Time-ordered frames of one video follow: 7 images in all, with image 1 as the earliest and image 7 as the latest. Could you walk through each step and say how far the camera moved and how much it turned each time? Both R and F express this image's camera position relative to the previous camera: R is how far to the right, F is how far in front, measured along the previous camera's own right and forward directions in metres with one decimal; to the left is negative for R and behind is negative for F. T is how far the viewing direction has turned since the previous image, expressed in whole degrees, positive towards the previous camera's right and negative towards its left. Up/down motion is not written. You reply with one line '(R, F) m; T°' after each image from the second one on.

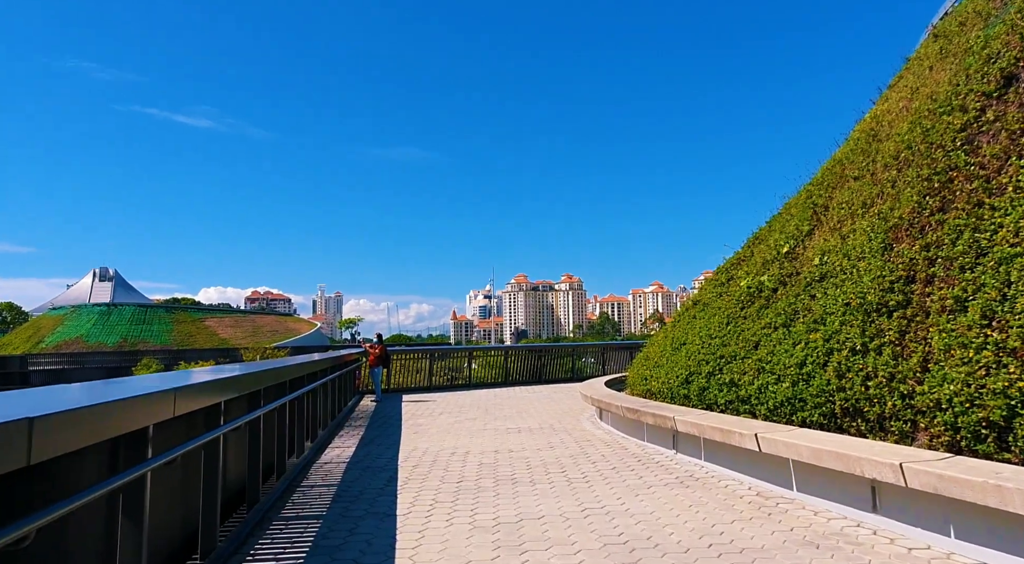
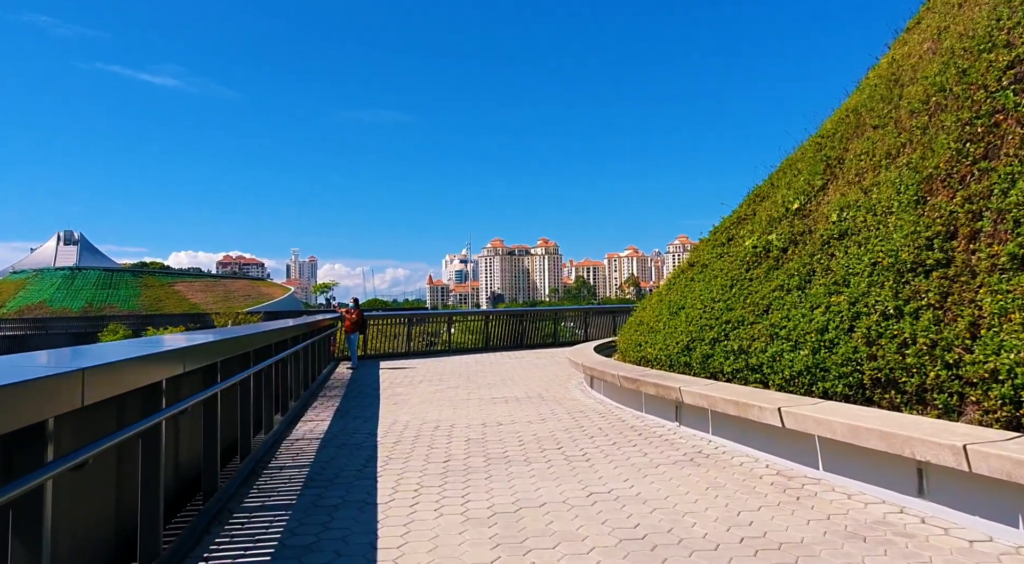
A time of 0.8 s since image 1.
(-0.1, +0.6) m; +2°
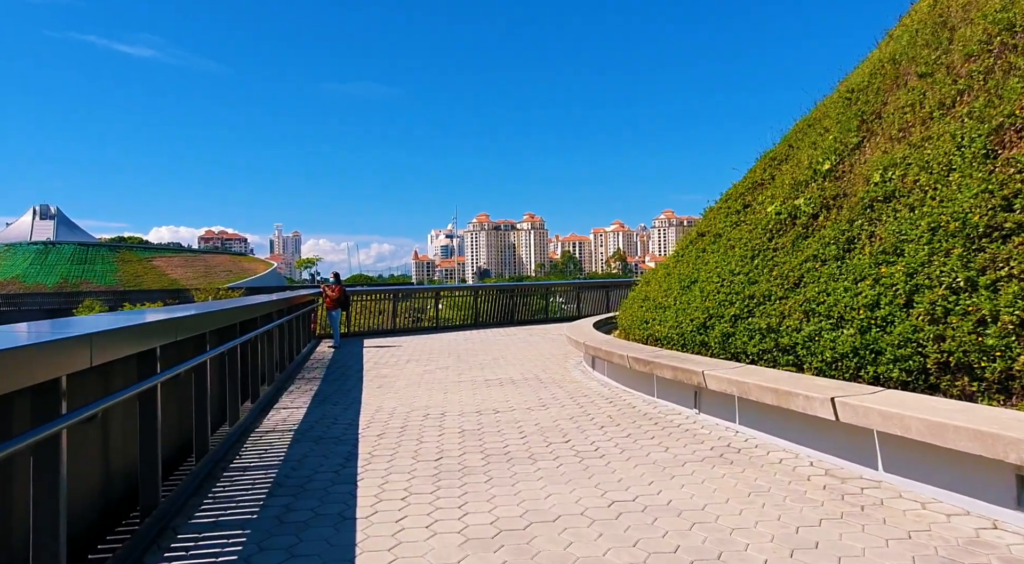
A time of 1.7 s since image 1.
(-0.1, +0.7) m; +1°
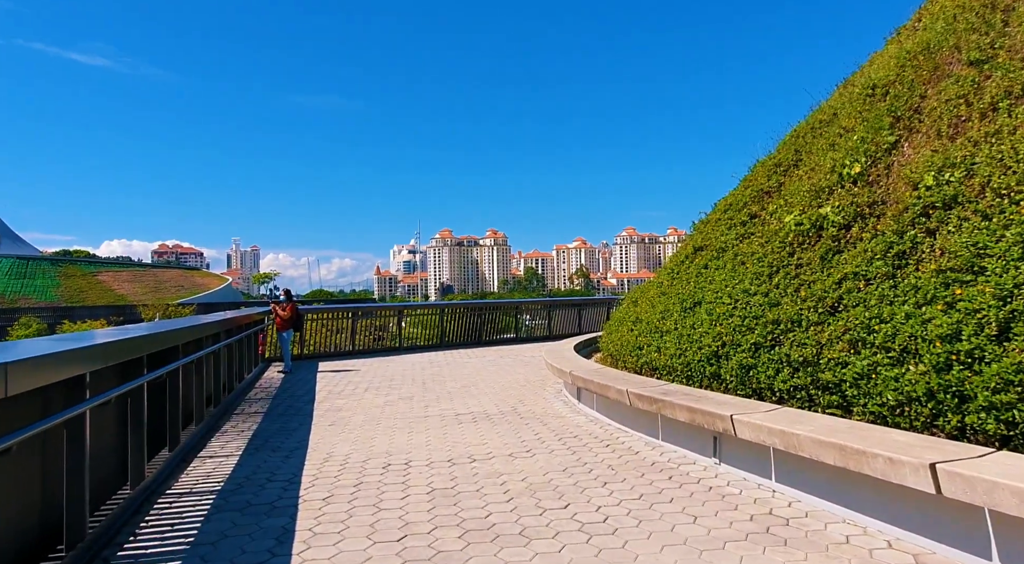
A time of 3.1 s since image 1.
(-0.1, +1.0) m; +4°
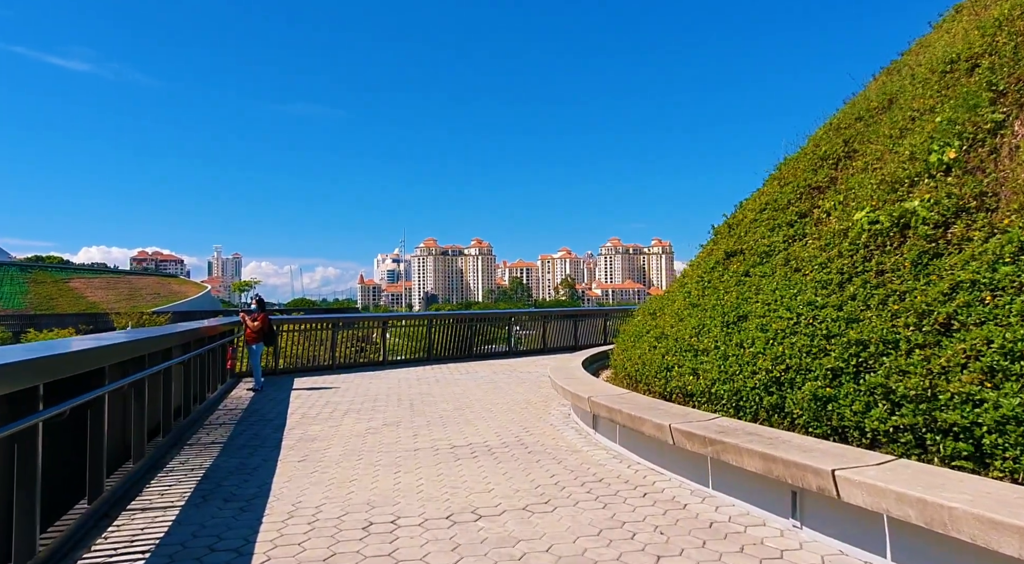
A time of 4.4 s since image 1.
(-0.2, +1.0) m; +2°
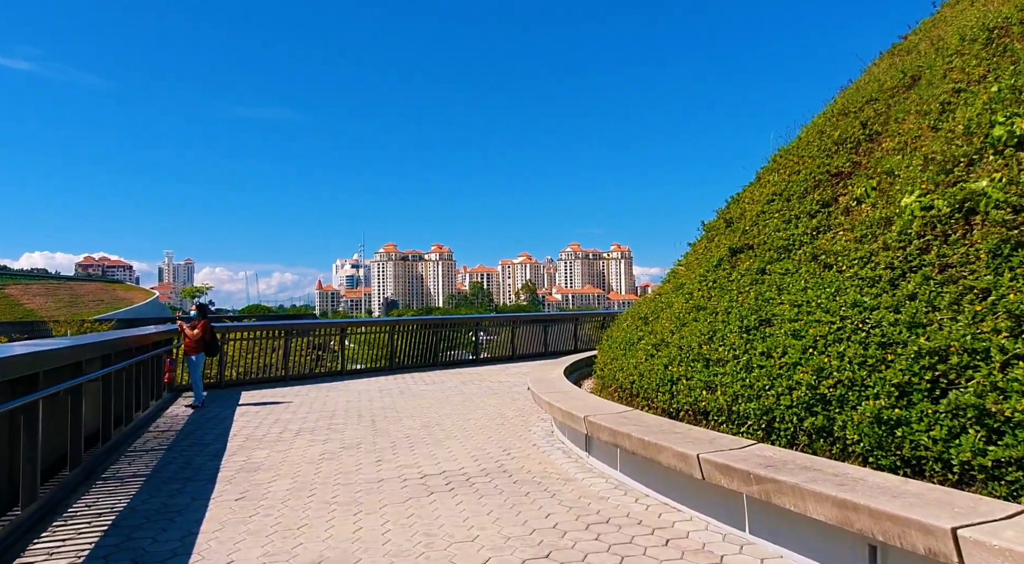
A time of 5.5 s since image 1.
(-0.2, +0.9) m; +4°
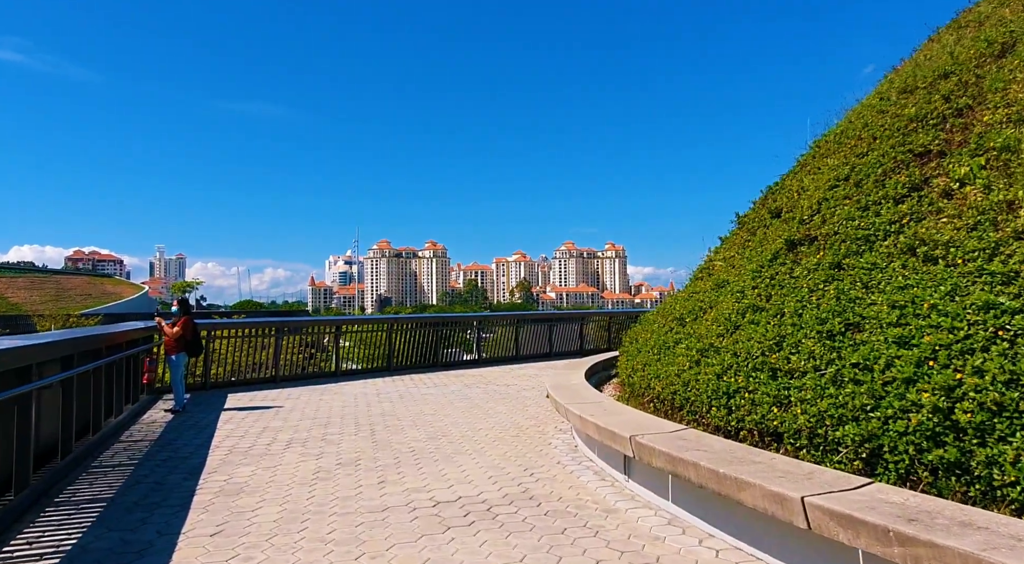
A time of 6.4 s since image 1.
(-0.3, +0.8) m; +1°
